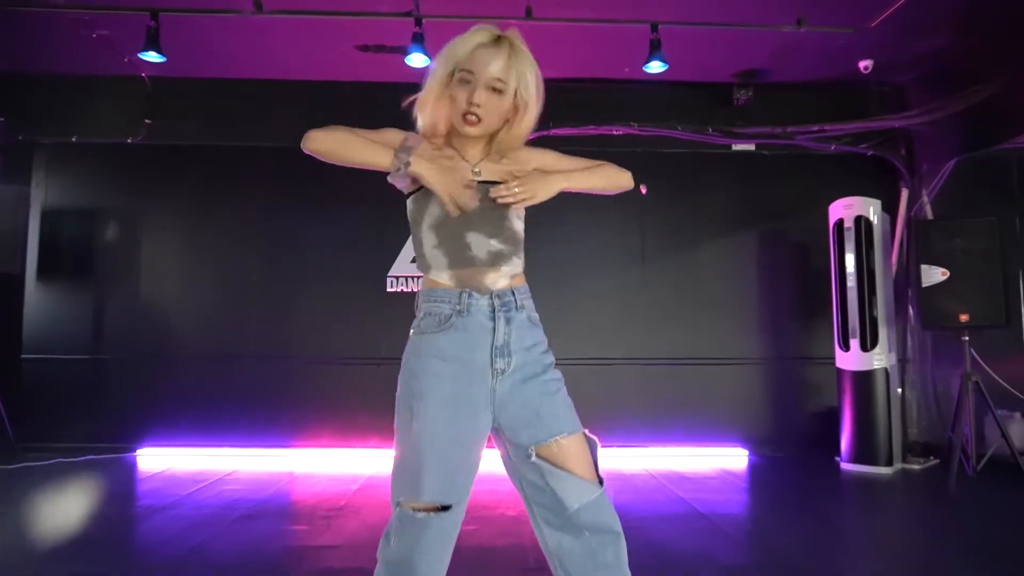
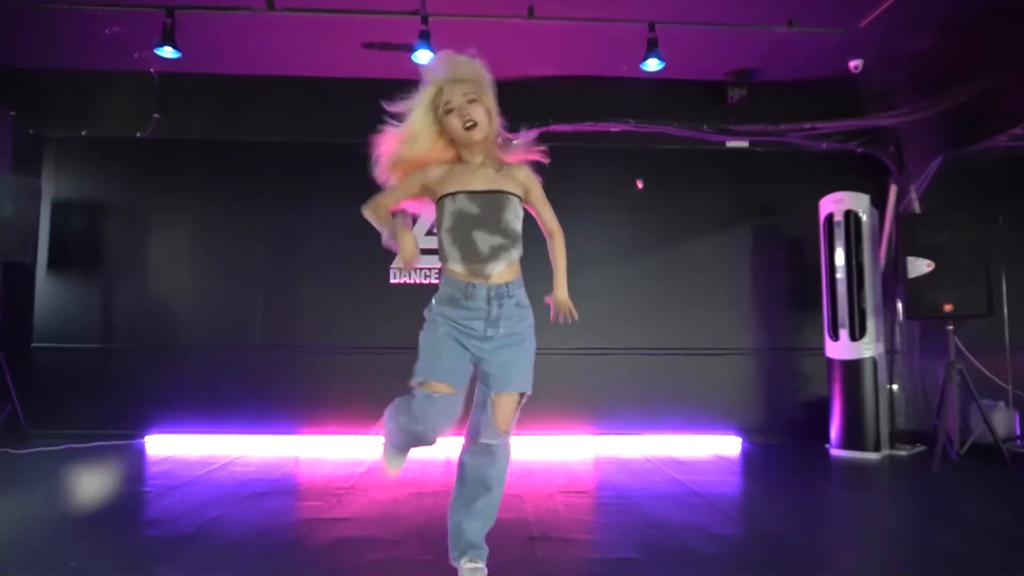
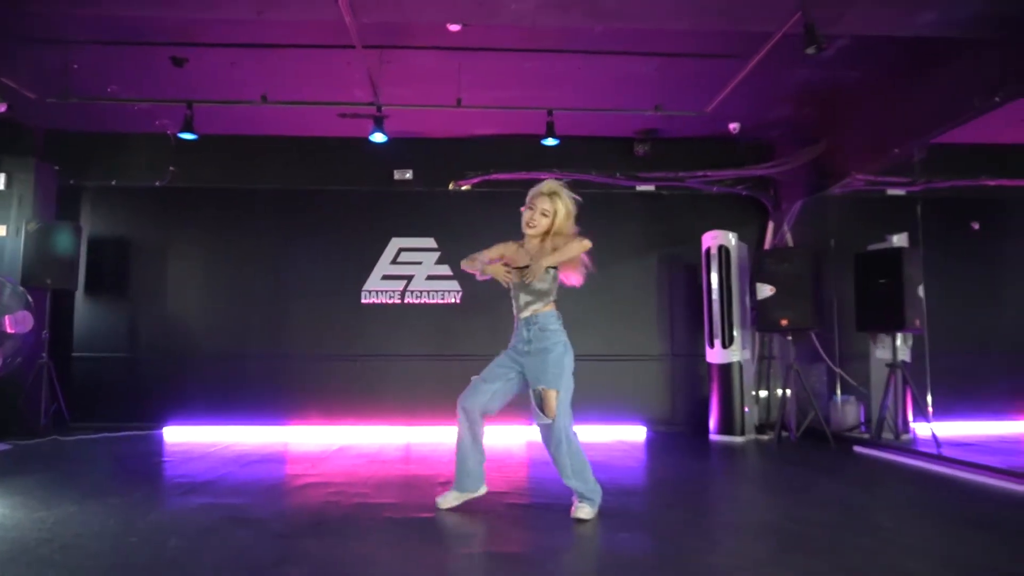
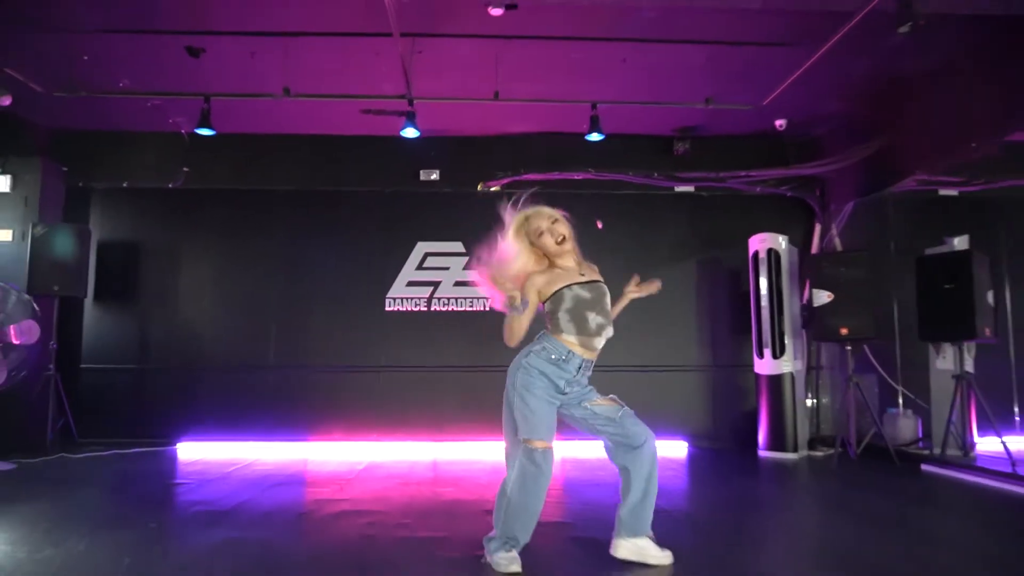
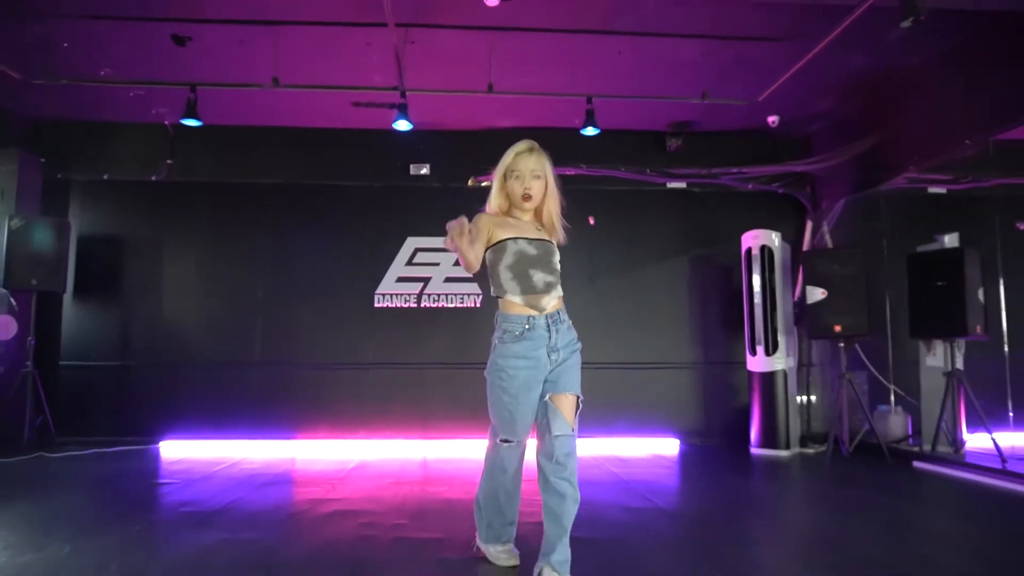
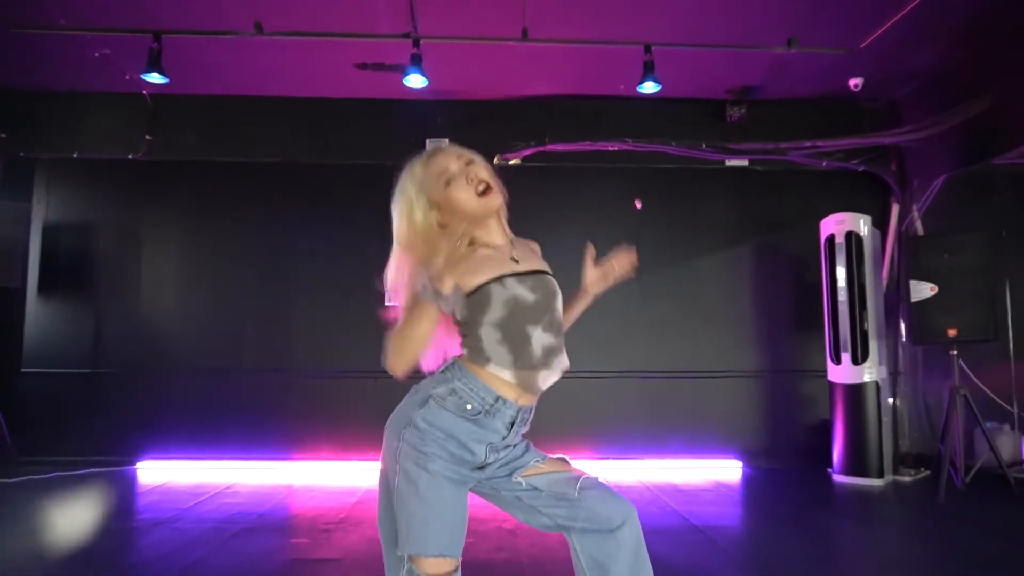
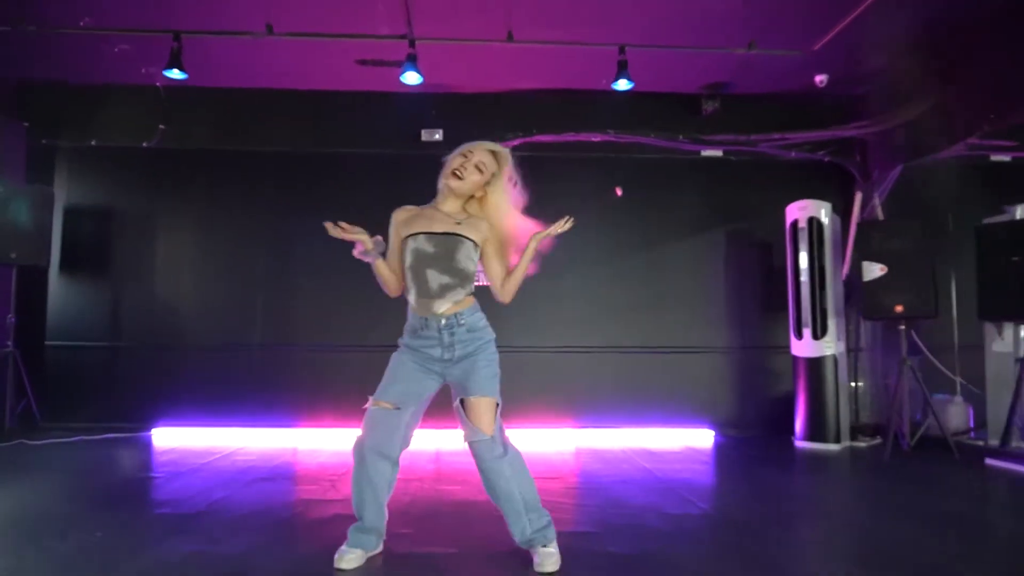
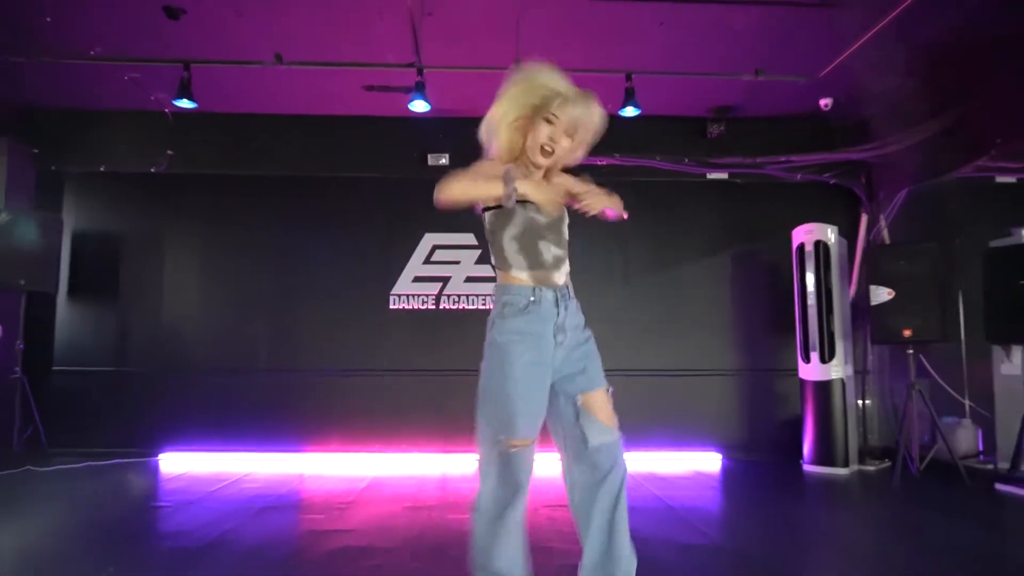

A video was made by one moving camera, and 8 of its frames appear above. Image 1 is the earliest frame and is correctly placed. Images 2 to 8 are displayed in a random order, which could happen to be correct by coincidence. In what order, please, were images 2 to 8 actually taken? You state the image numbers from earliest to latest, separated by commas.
6, 8, 4, 3, 7, 2, 5
